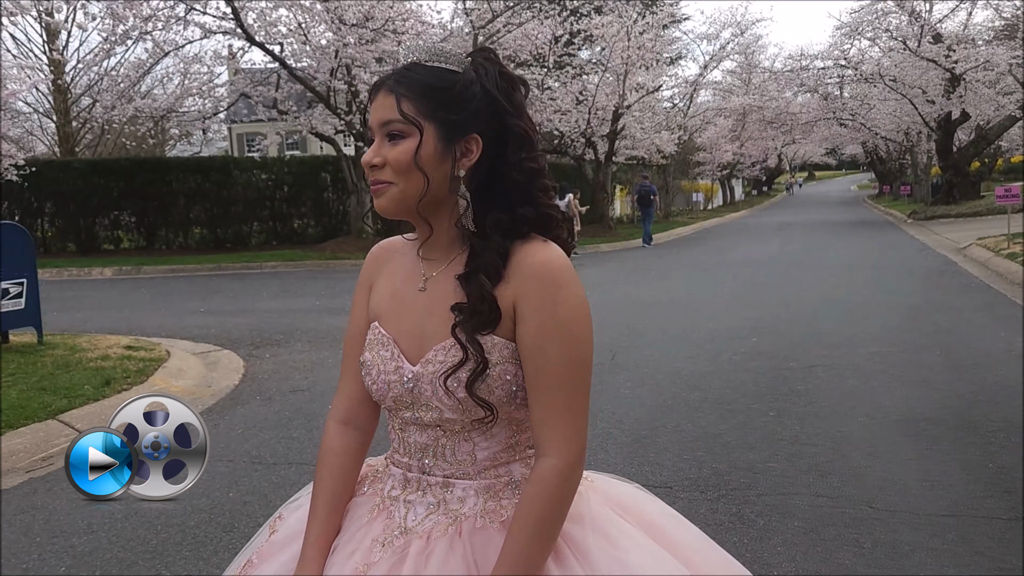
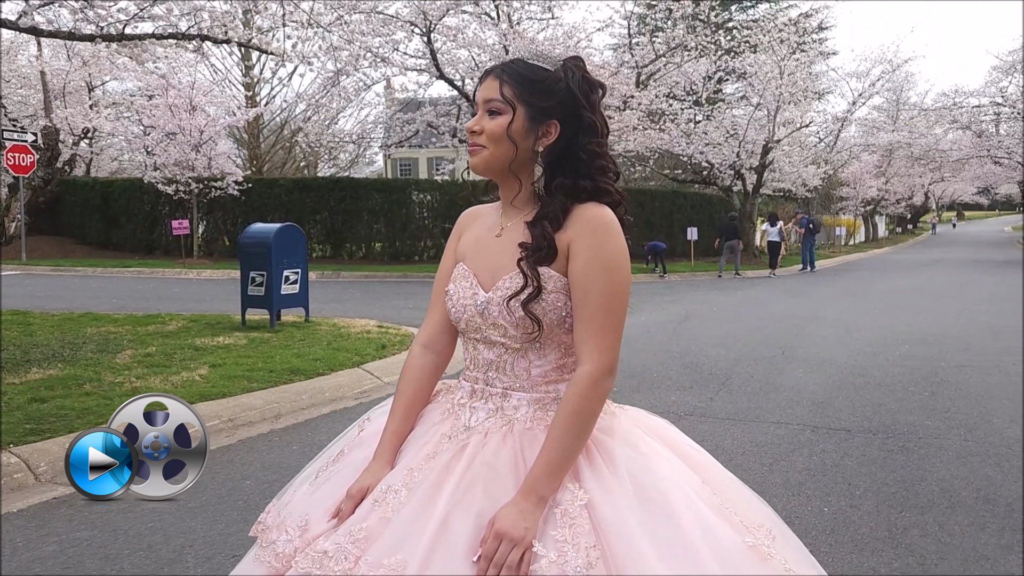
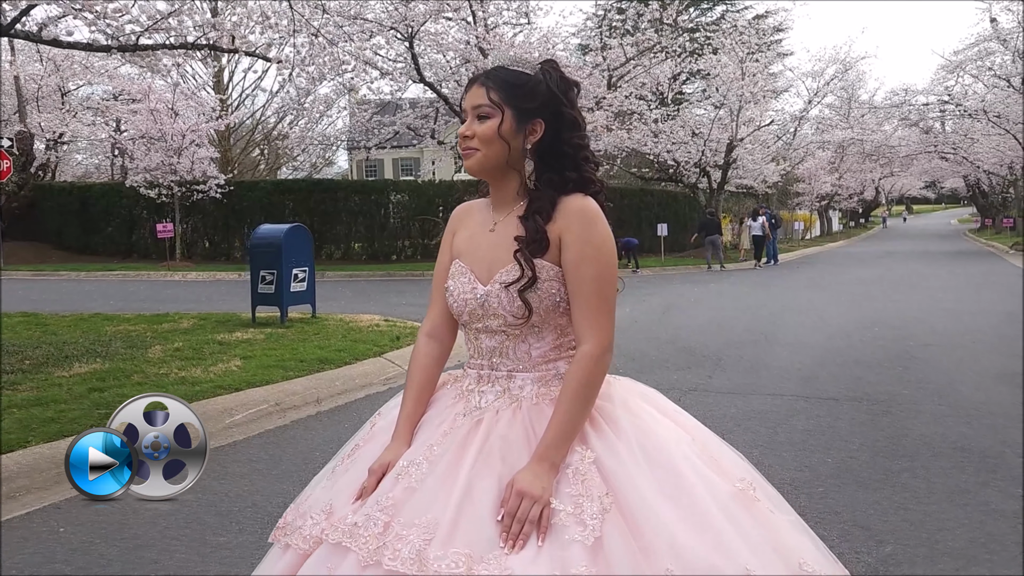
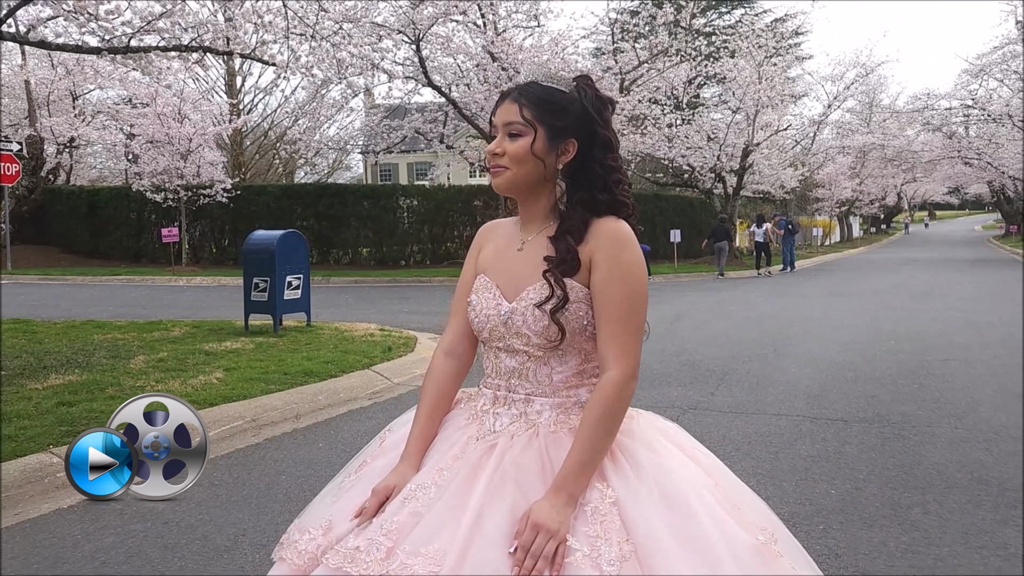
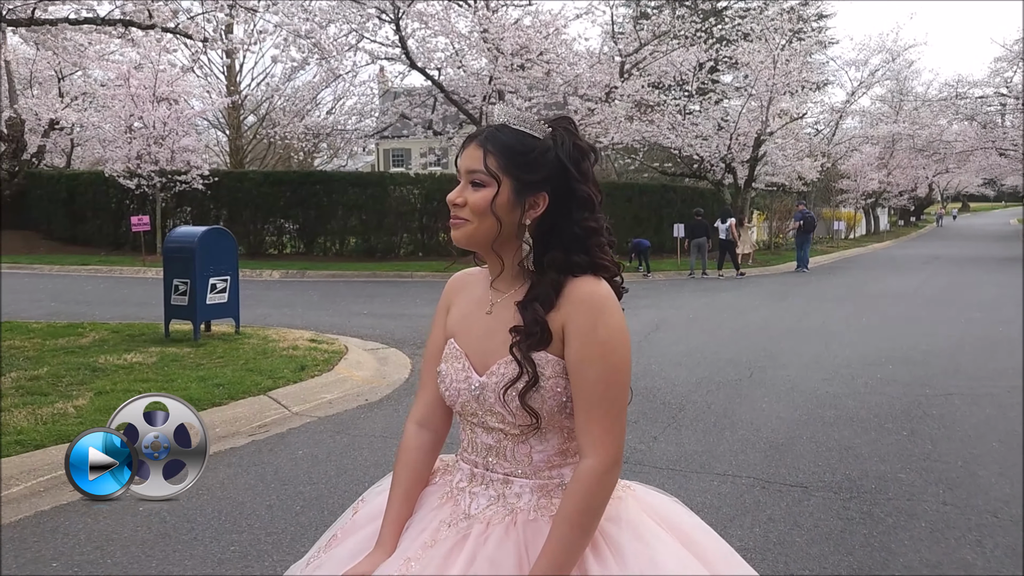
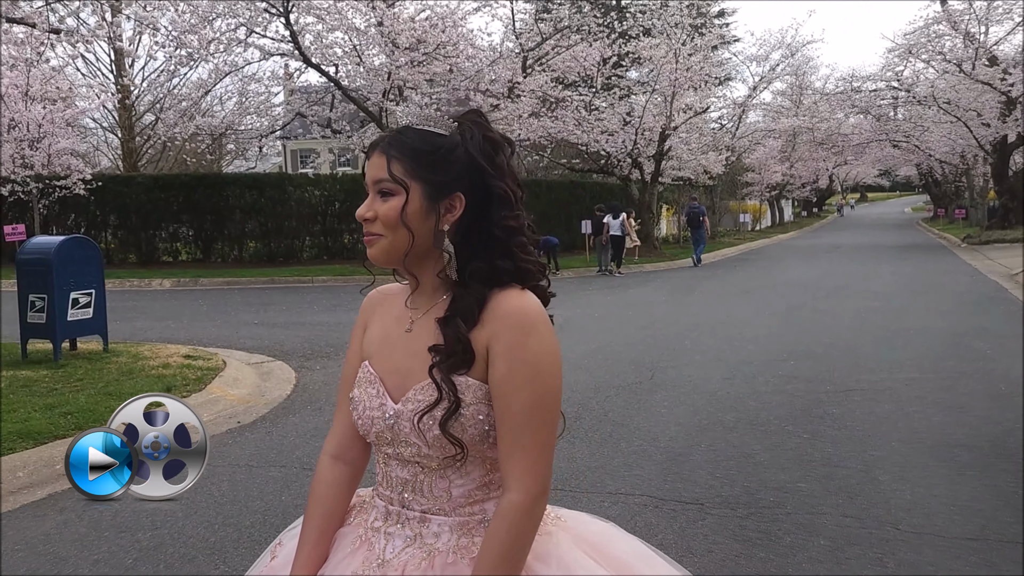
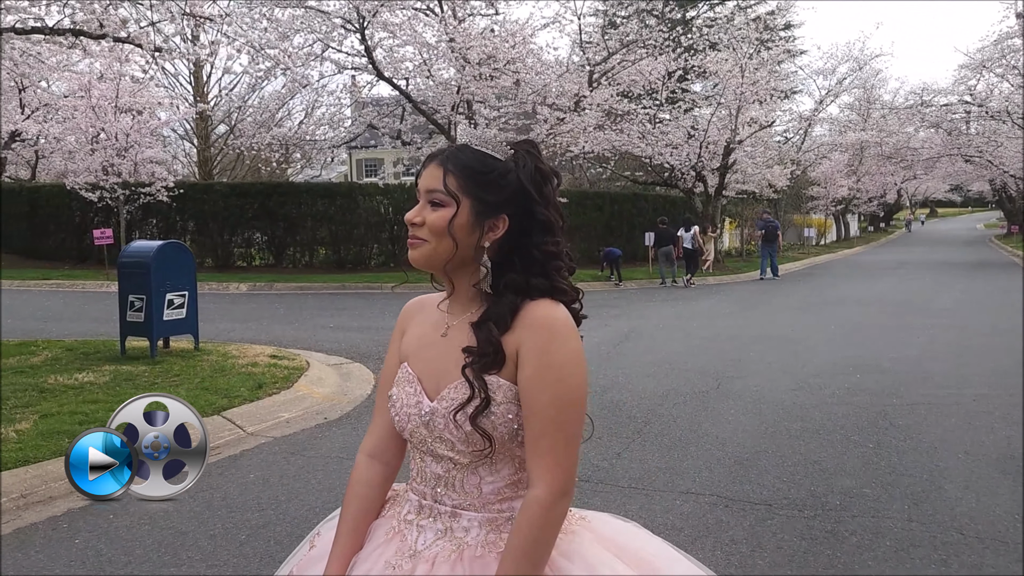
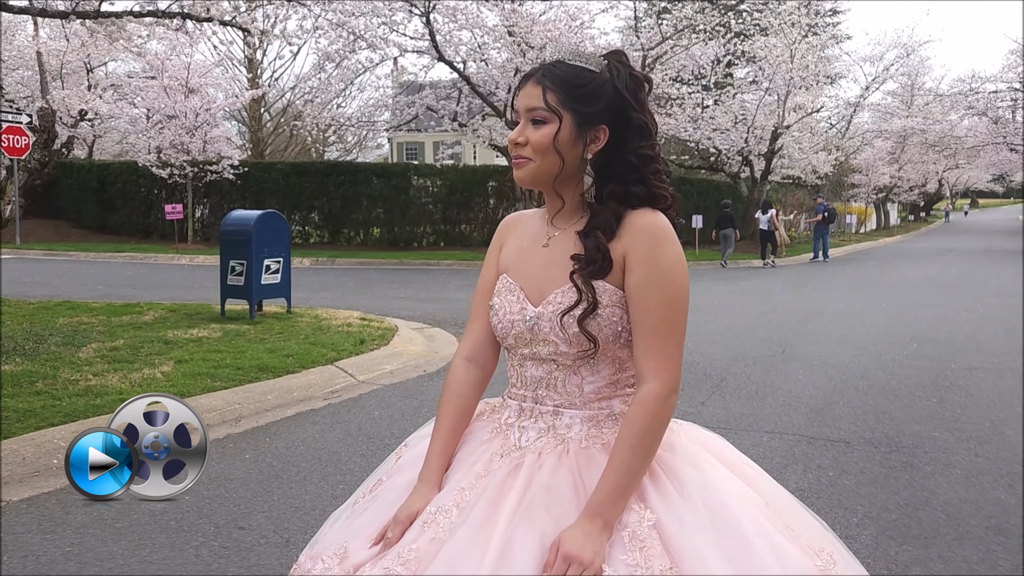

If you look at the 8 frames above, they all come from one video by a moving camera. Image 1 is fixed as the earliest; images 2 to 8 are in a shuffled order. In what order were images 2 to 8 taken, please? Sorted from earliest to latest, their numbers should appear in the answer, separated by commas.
6, 7, 5, 8, 2, 4, 3
